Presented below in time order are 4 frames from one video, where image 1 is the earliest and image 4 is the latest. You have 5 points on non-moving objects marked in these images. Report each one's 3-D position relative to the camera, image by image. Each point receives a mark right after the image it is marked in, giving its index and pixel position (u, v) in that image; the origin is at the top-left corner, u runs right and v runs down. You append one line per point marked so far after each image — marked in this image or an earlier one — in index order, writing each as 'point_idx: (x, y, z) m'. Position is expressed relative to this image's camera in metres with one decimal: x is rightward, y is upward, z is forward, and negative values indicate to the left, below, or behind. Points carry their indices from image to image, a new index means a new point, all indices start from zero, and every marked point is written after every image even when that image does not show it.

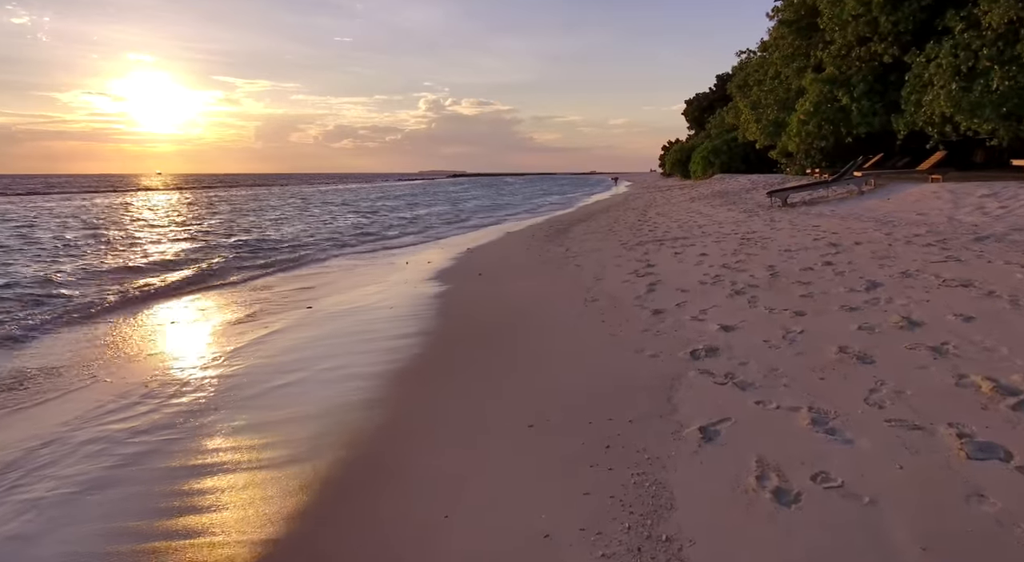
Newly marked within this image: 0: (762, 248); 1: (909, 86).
0: (+3.7, +0.5, +10.0) m
1: (+9.8, +4.8, +16.4) m
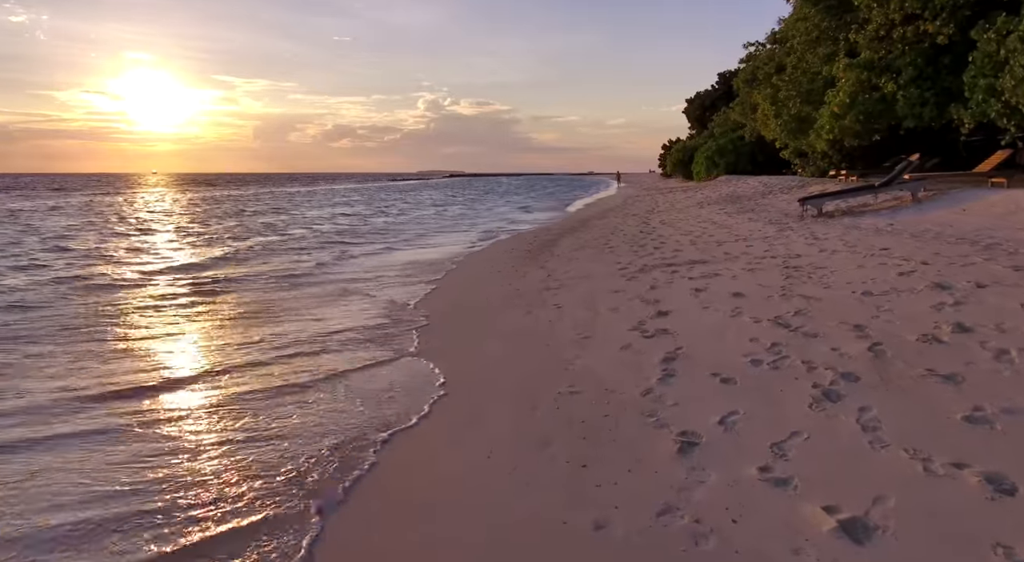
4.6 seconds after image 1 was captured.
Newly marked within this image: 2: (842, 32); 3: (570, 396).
0: (+3.2, 0.0, +6.9) m
1: (+9.2, +4.3, +13.3) m
2: (+9.2, +7.0, +18.8) m
3: (+0.4, -0.8, +4.5) m
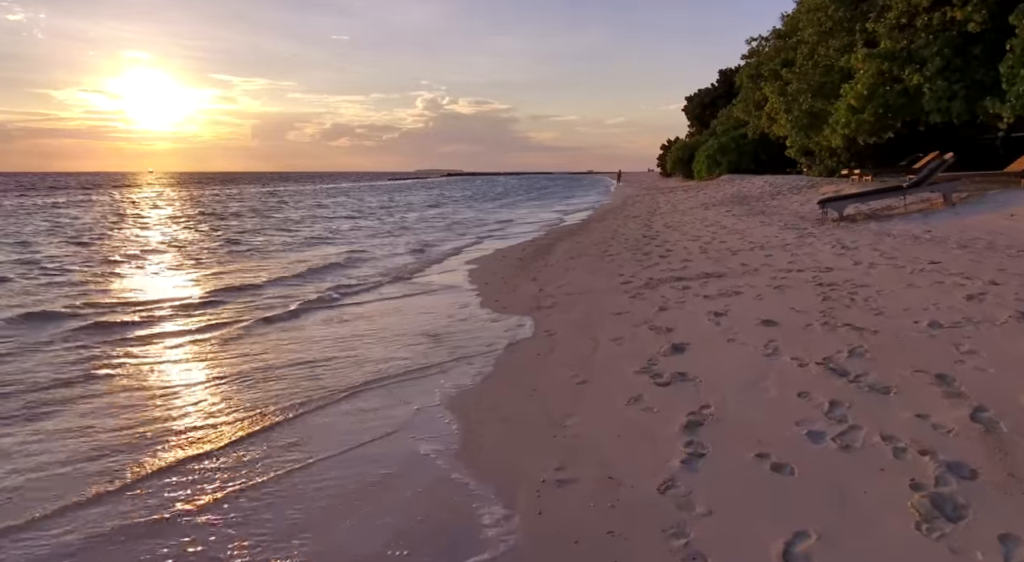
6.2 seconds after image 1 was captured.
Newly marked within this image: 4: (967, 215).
0: (+3.0, -0.3, +5.6) m
1: (+9.1, +4.1, +12.0) m
2: (+9.0, +6.8, +17.5) m
3: (+0.2, -1.0, +3.2) m
4: (+7.0, +1.0, +10.3) m
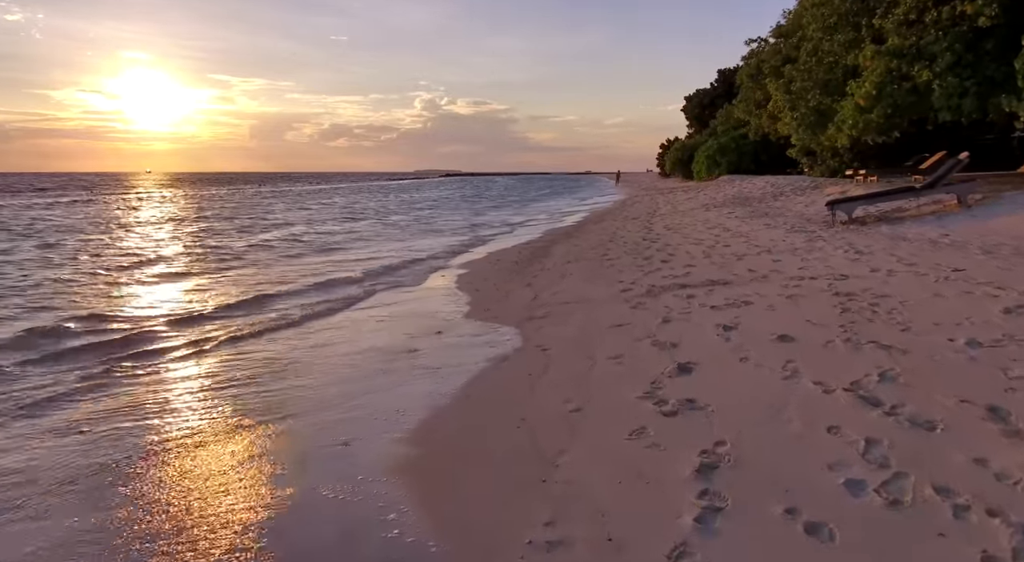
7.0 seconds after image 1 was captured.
0: (+3.0, -0.3, +5.1) m
1: (+9.0, +4.0, +11.5) m
2: (+8.9, +6.7, +17.0) m
3: (+0.1, -1.1, +2.7) m
4: (+6.9, +0.9, +9.8) m
